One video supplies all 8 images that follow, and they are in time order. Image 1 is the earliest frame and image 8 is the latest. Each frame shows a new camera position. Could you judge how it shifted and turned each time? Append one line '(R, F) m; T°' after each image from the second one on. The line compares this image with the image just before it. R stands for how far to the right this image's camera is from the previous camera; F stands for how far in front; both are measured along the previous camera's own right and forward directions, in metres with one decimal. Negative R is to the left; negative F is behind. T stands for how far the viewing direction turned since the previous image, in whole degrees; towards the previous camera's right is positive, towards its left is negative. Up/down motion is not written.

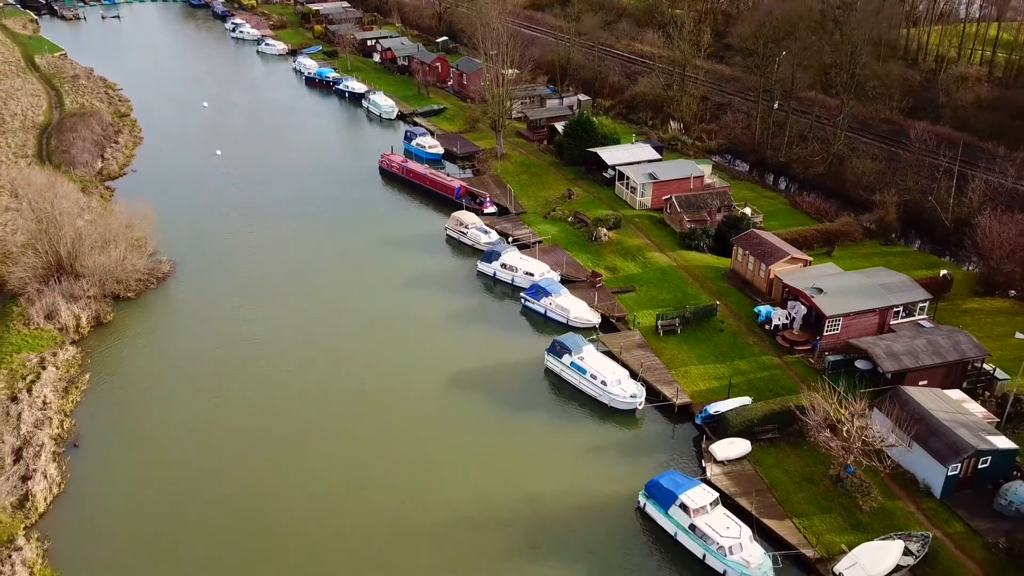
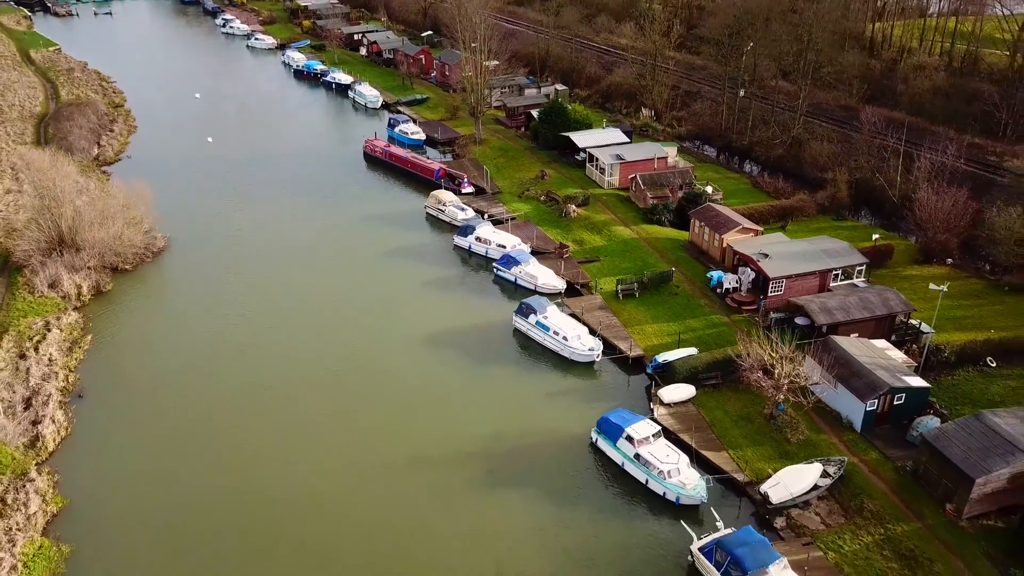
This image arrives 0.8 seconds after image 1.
(+1.2, -3.4) m; +1°
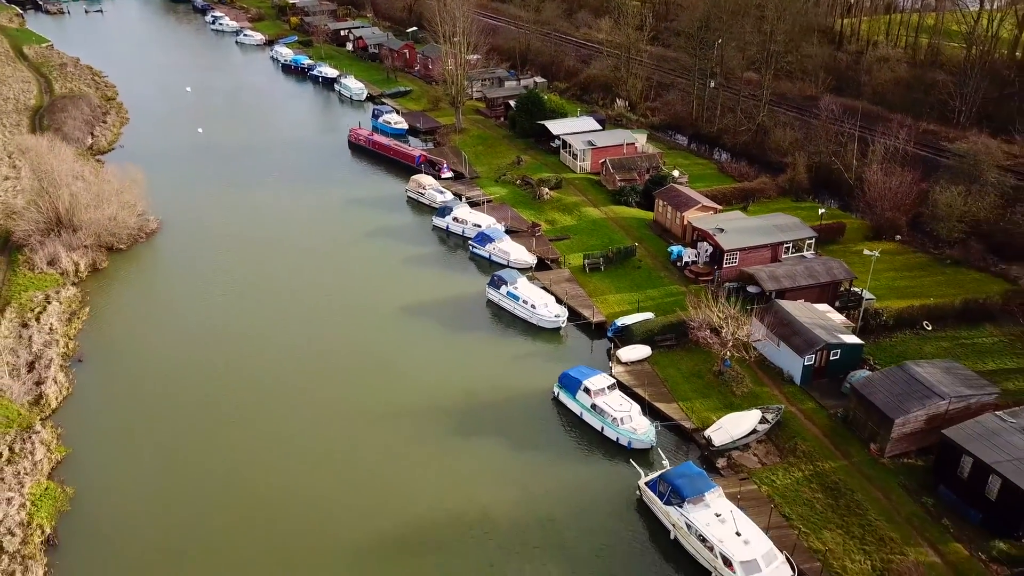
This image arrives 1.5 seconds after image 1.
(+1.1, -2.9) m; +1°
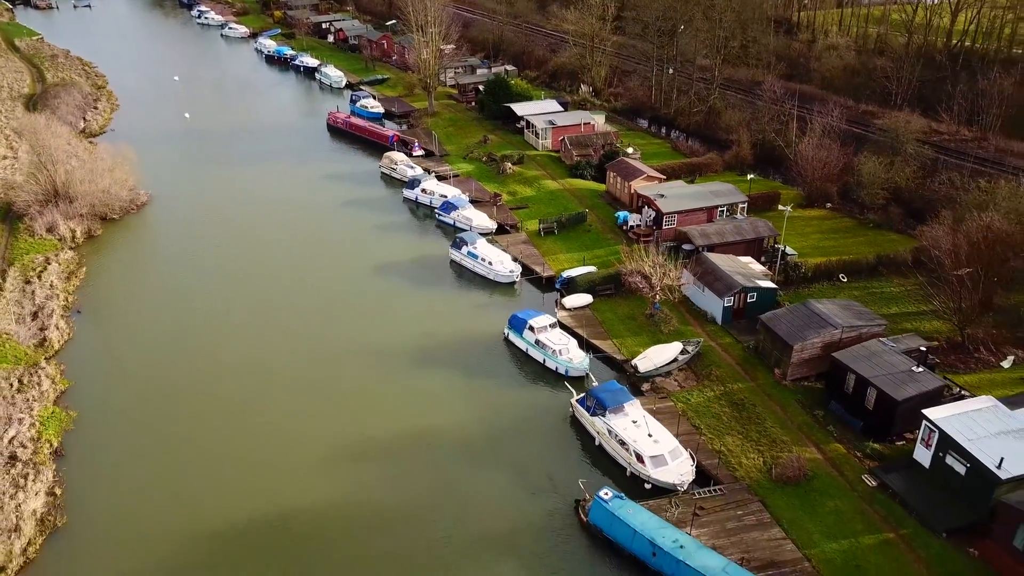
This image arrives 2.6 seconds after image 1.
(+1.8, -4.7) m; +1°
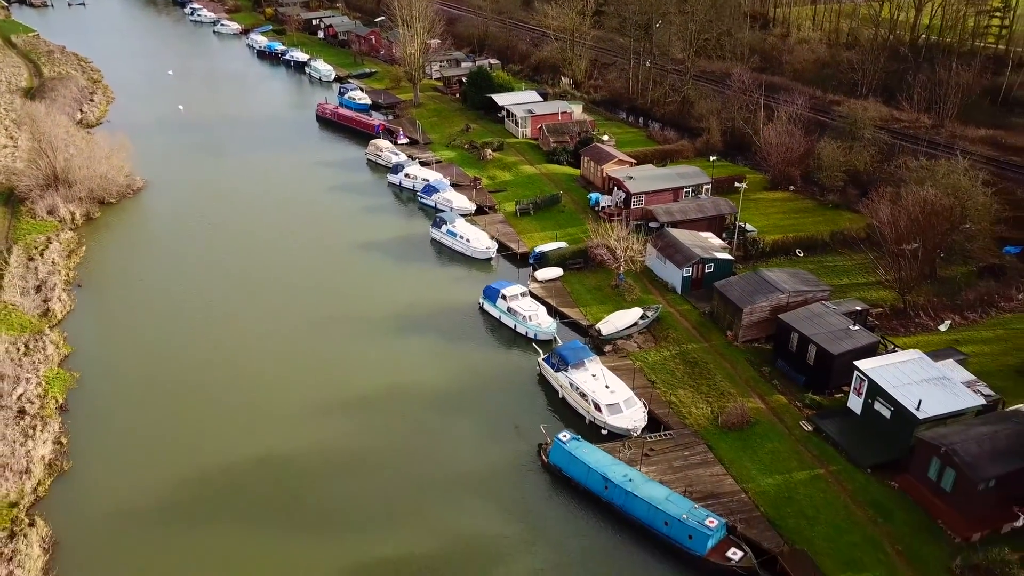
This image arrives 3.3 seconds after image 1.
(+1.1, -3.0) m; 0°
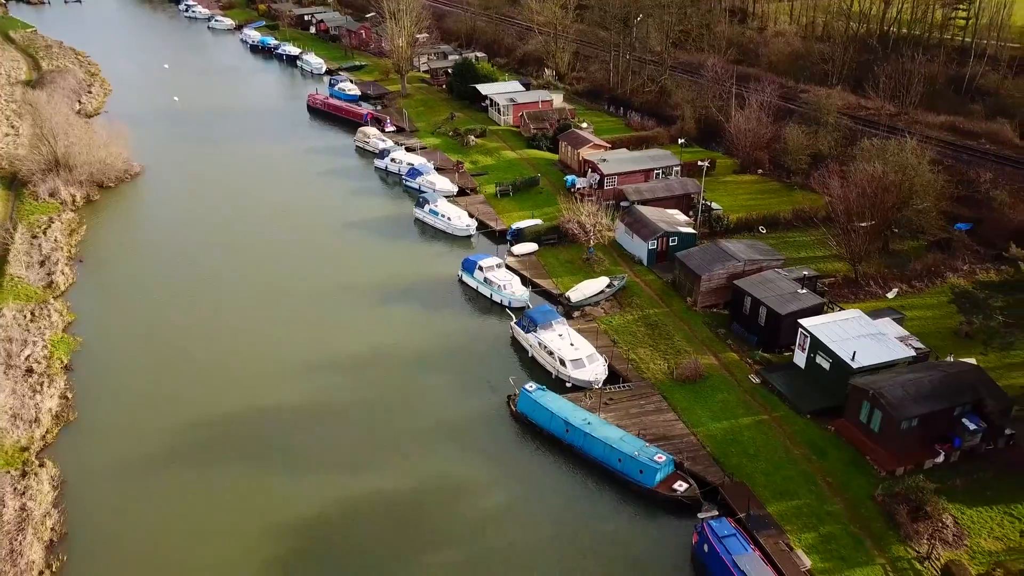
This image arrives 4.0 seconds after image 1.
(+1.1, -2.9) m; 0°
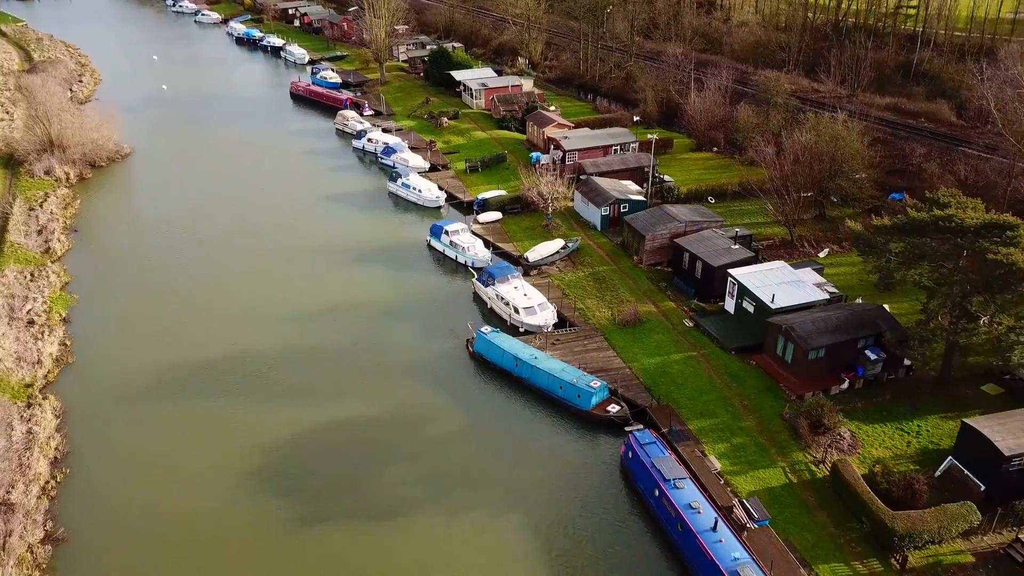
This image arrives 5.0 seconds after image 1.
(+1.7, -4.0) m; +1°
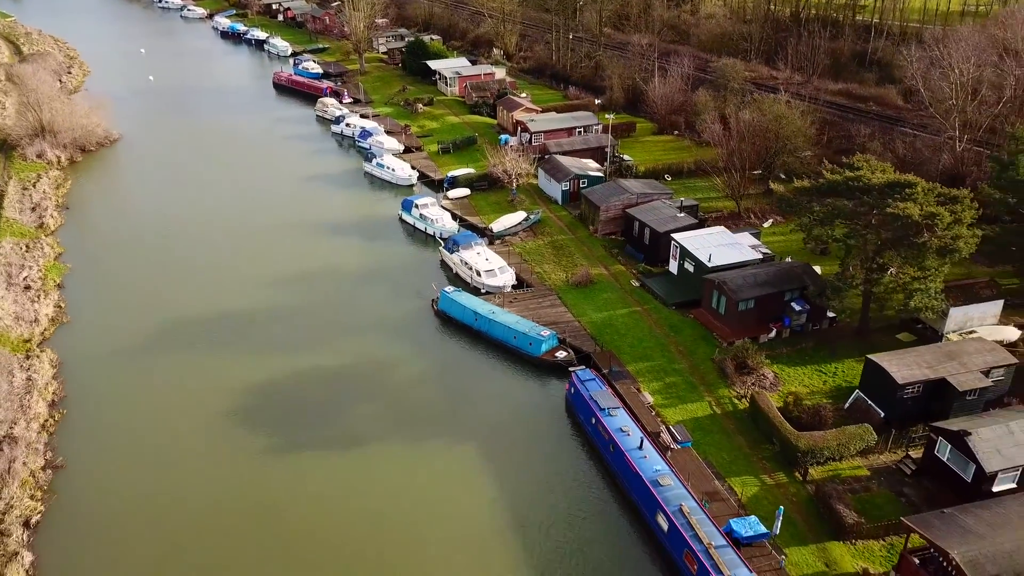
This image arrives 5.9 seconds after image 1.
(+1.6, -3.6) m; +1°
